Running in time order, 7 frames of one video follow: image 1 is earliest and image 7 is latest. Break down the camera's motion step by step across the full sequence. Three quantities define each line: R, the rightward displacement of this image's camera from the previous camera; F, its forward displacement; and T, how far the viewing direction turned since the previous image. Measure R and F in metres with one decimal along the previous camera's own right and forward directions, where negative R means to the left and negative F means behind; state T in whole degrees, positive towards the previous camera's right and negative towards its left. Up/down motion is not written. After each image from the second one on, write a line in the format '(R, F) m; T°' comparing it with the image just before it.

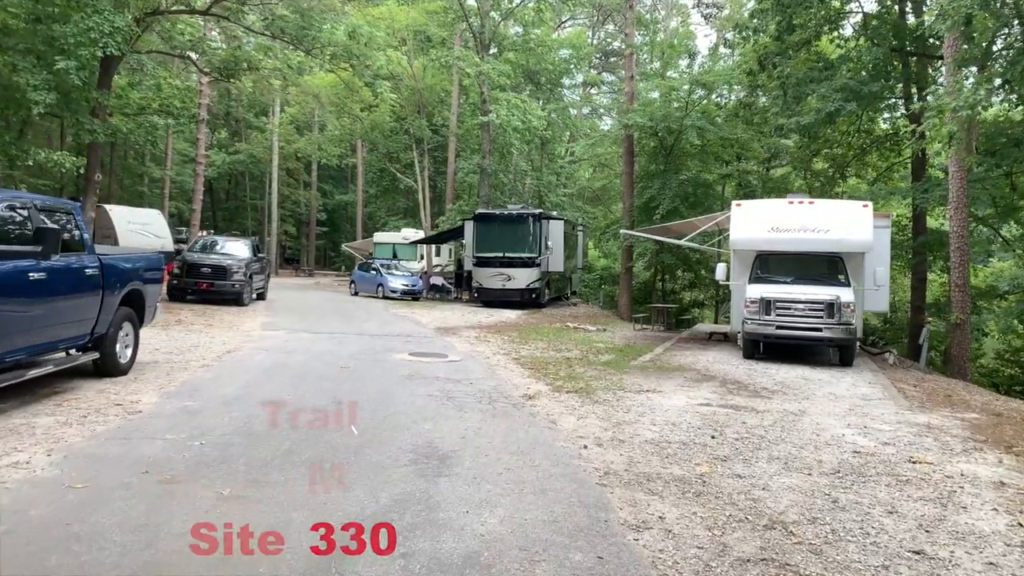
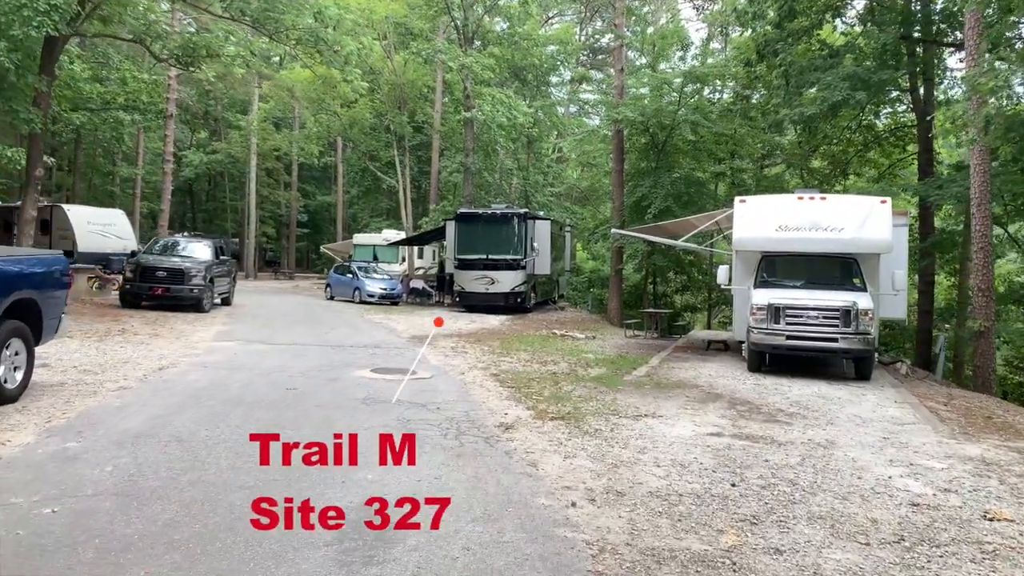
(+0.1, +1.4) m; +1°
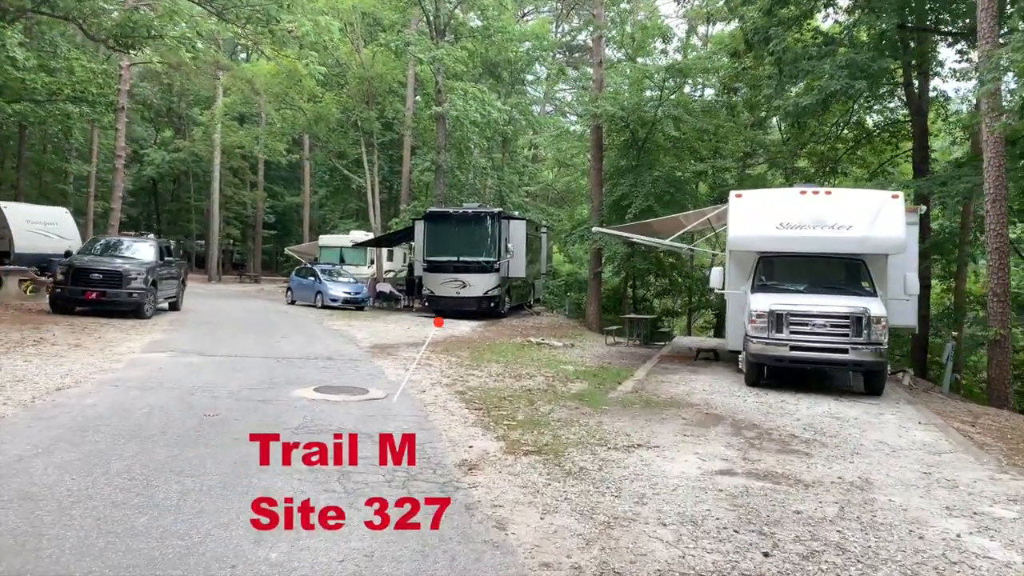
(+0.1, +1.3) m; +2°
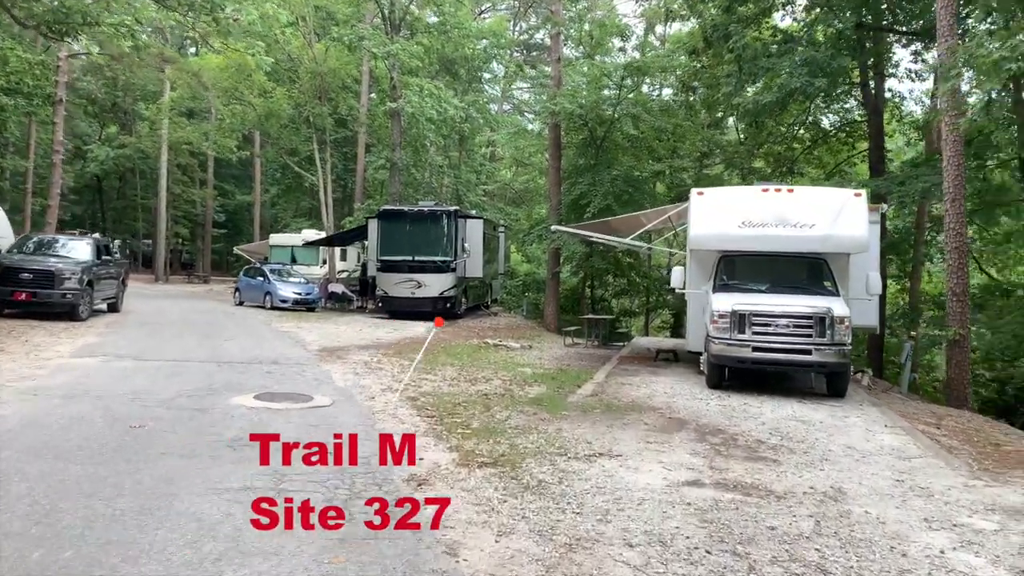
(0.0, +0.4) m; +3°
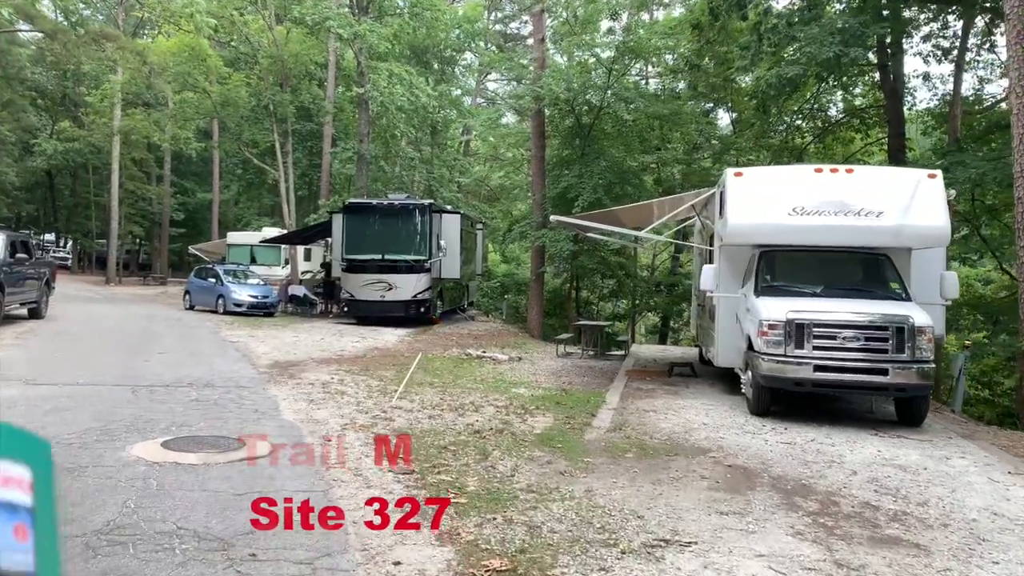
(-0.3, +2.1) m; +2°
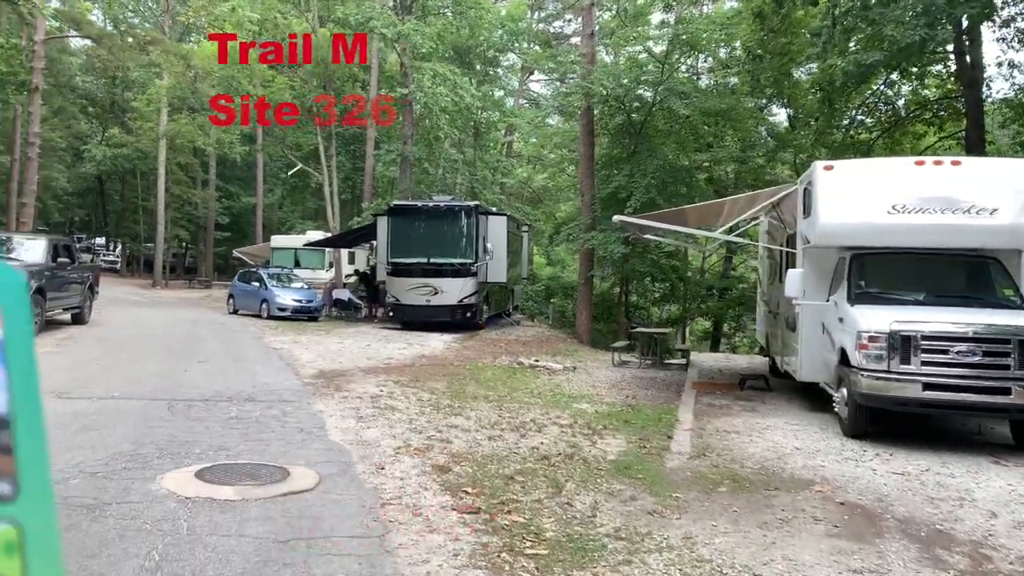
(-0.2, +0.7) m; -3°
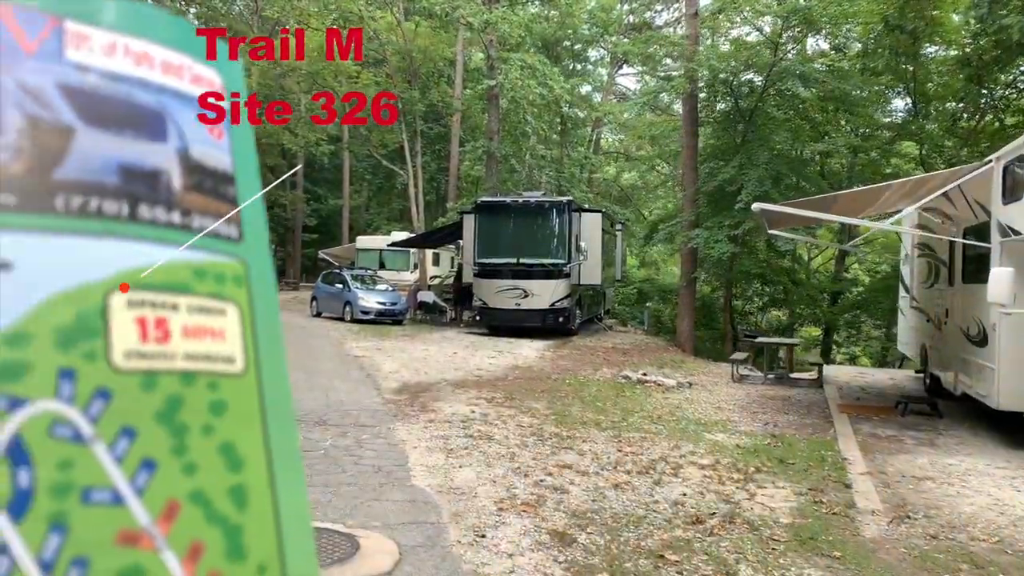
(-0.3, +1.4) m; -6°
